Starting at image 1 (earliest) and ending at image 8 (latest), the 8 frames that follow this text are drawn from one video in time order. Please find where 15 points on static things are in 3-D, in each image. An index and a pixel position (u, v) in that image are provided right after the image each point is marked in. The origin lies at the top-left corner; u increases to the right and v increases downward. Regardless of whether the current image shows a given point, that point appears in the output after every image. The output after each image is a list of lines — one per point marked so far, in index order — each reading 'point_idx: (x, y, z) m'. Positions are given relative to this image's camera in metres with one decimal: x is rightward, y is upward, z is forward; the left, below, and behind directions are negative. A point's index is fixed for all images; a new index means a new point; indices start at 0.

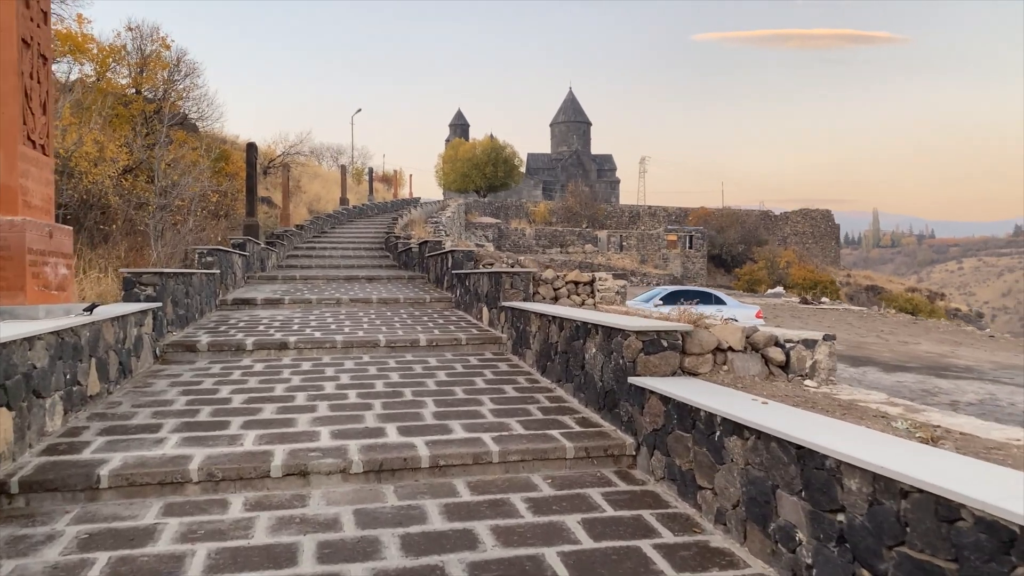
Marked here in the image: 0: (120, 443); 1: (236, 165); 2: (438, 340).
0: (-1.7, -0.7, +3.4) m
1: (-5.8, +2.6, +16.7) m
2: (-0.6, -0.4, +6.0) m
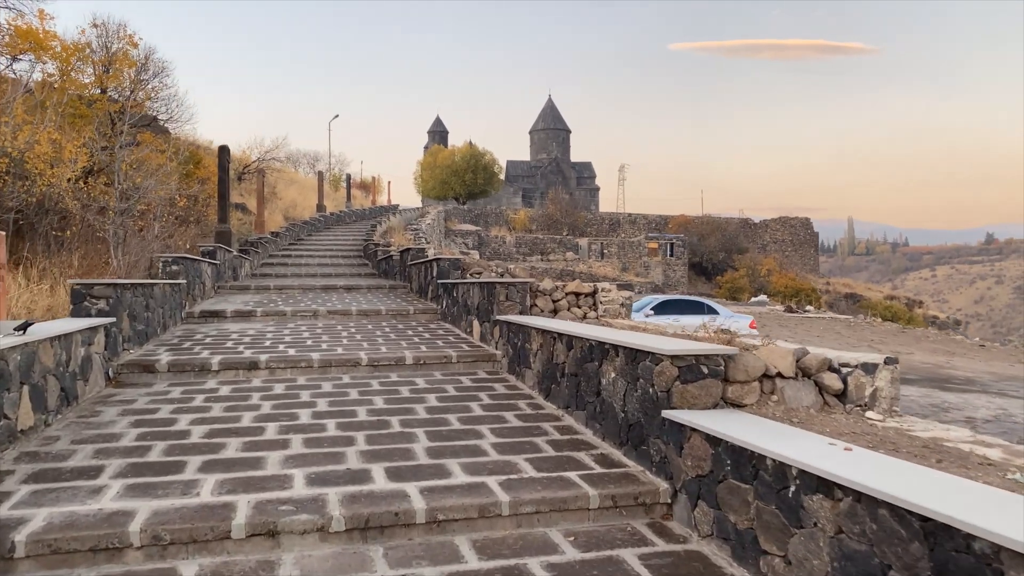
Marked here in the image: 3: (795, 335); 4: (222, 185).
0: (-1.6, -0.7, +2.8) m
1: (-6.2, +2.4, +16.0) m
2: (-0.6, -0.5, +5.5) m
3: (+7.0, -1.1, +19.5) m
4: (-5.1, +1.8, +13.9) m
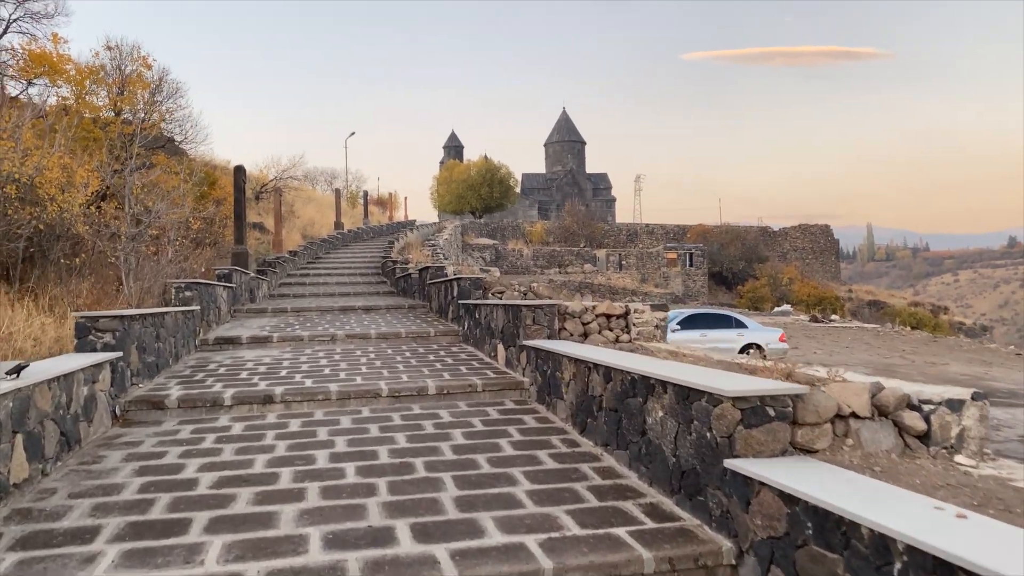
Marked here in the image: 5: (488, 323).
0: (-1.5, -0.9, +2.5) m
1: (-5.8, +2.0, +15.8) m
2: (-0.4, -0.6, +5.1) m
3: (+7.5, -1.4, +19.0) m
4: (-4.8, +1.4, +13.7) m
5: (-0.2, -0.3, +6.6) m
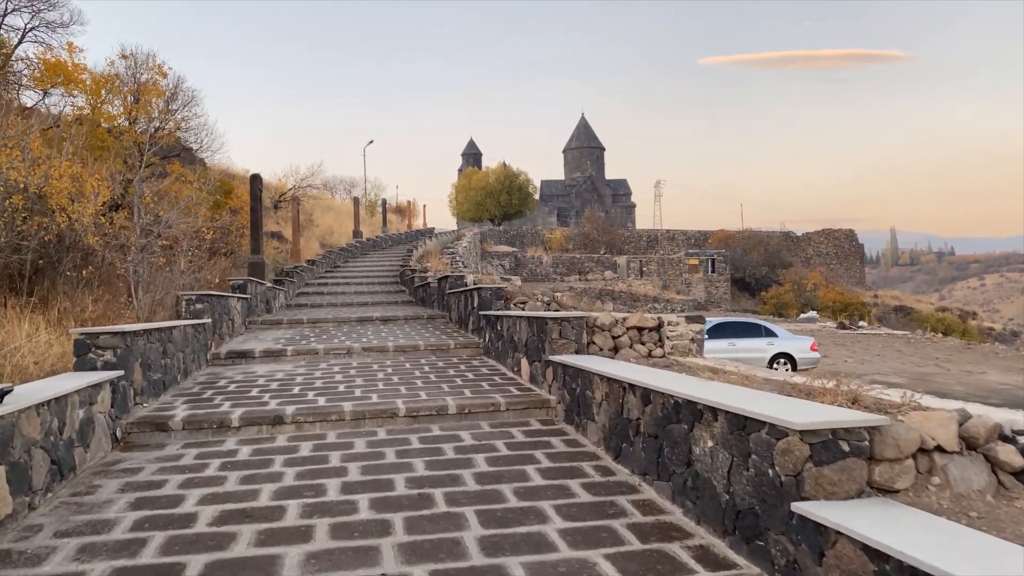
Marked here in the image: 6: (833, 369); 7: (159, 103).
0: (-1.4, -0.9, +2.2) m
1: (-5.4, +1.8, +15.7) m
2: (-0.2, -0.7, +4.8) m
3: (+8.0, -1.5, +18.4) m
4: (-4.4, +1.3, +13.5) m
5: (0.0, -0.4, +6.3) m
6: (+6.0, -1.5, +14.8) m
7: (-6.0, +3.2, +13.5) m
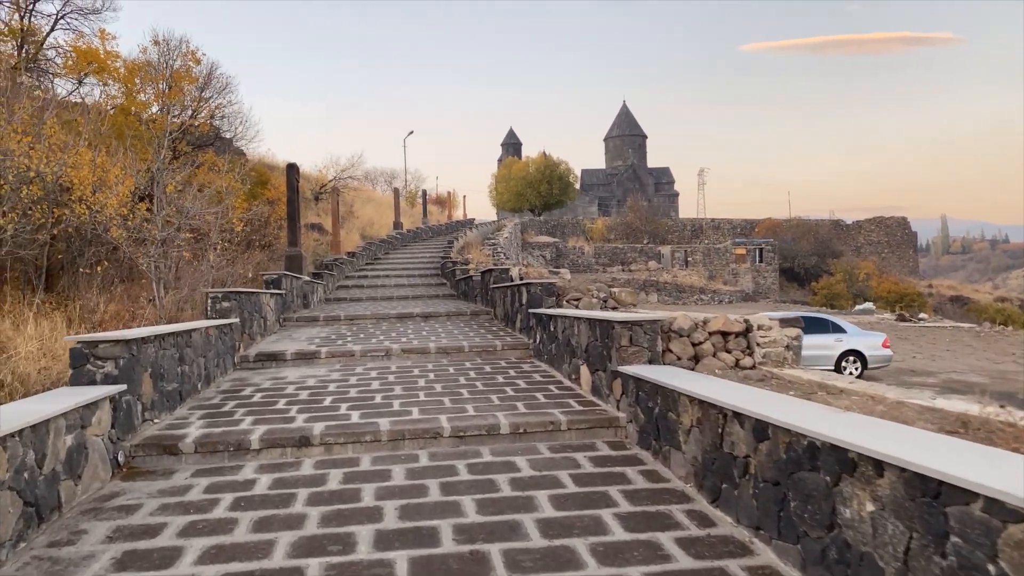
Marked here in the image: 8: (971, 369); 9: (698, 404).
0: (-1.2, -0.9, +1.5) m
1: (-4.5, +1.9, +15.2) m
2: (+0.1, -0.7, +4.1) m
3: (+9.0, -1.3, +17.3) m
4: (-3.7, +1.4, +13.0) m
5: (+0.4, -0.3, +5.5) m
6: (+6.8, -1.4, +13.8) m
7: (-5.3, +3.3, +13.1) m
8: (+8.1, -1.4, +14.1) m
9: (+0.7, -0.5, +3.1) m
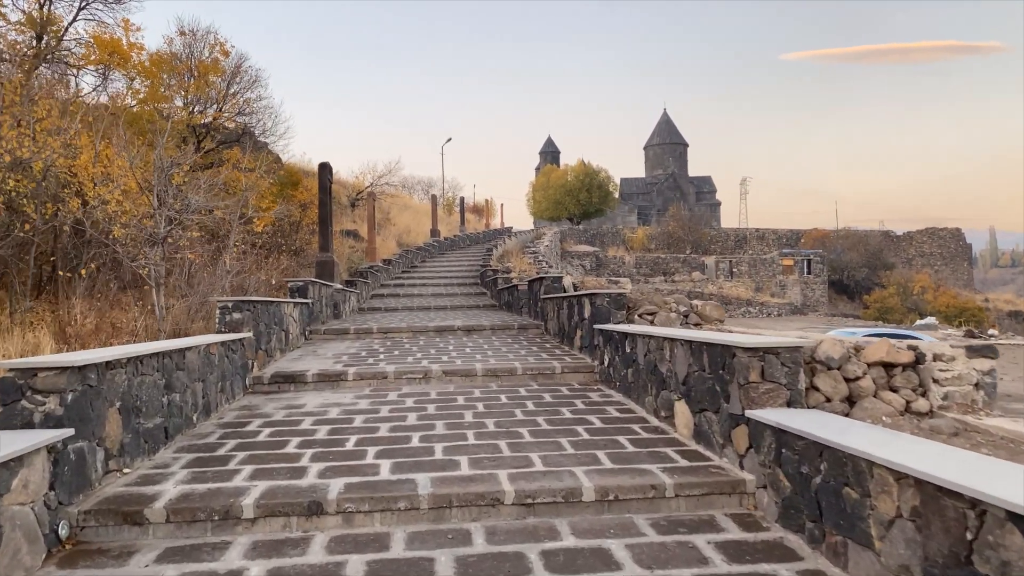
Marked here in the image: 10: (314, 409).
0: (-1.0, -1.0, +0.5) m
1: (-3.7, +1.7, +14.3) m
2: (+0.4, -0.8, +3.0) m
3: (+9.9, -1.6, +15.8) m
4: (-2.9, +1.2, +12.1) m
5: (+0.8, -0.4, +4.4) m
6: (+7.5, -1.6, +12.4) m
7: (-4.5, +3.1, +12.2) m
8: (+8.9, -1.7, +12.6) m
9: (+1.0, -0.5, +2.0) m
10: (-1.2, -0.7, +4.8) m
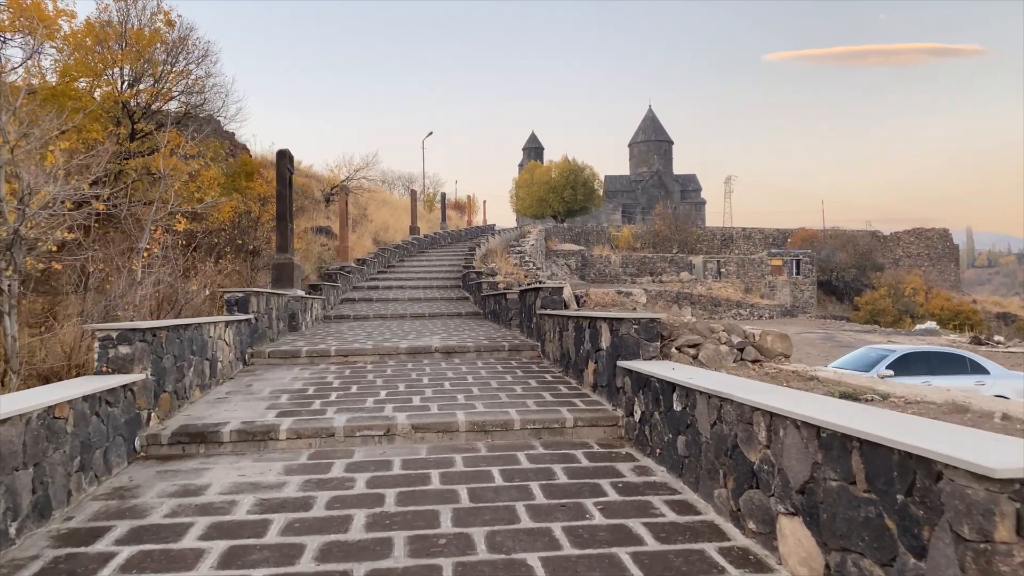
0: (-0.9, -1.1, -1.1) m
1: (-3.9, +1.7, +12.7) m
2: (+0.4, -0.9, +1.5) m
3: (+9.6, -1.8, +14.5) m
4: (-3.1, +1.1, +10.5) m
5: (+0.8, -0.5, +2.9) m
6: (+7.4, -1.7, +11.0) m
7: (-4.7, +3.1, +10.6) m
8: (+8.7, -1.8, +11.3) m
9: (+1.1, -0.6, +0.5) m
10: (-1.2, -0.9, +3.3) m
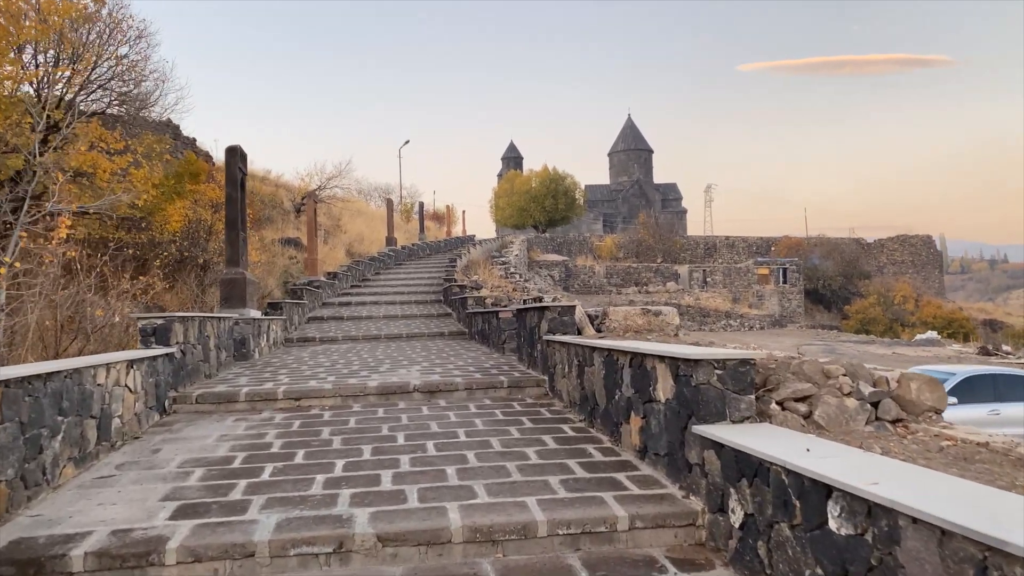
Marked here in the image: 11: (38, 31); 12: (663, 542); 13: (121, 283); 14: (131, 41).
0: (-0.7, -1.1, -2.6) m
1: (-4.1, +1.4, +11.1) m
2: (+0.6, -1.0, 0.0) m
3: (+9.4, -1.9, +13.3) m
4: (-3.2, +0.9, +8.9) m
5: (+0.9, -0.6, +1.5) m
6: (+7.3, -1.9, +9.7) m
7: (-4.8, +2.8, +9.0) m
8: (+8.6, -1.9, +10.0) m
9: (+1.3, -0.7, -0.9) m
10: (-1.1, -1.0, +1.7) m
11: (-5.0, +2.7, +8.6) m
12: (+0.5, -0.9, +2.8) m
13: (-3.2, +0.1, +6.9) m
14: (-4.6, +3.0, +9.9) m
